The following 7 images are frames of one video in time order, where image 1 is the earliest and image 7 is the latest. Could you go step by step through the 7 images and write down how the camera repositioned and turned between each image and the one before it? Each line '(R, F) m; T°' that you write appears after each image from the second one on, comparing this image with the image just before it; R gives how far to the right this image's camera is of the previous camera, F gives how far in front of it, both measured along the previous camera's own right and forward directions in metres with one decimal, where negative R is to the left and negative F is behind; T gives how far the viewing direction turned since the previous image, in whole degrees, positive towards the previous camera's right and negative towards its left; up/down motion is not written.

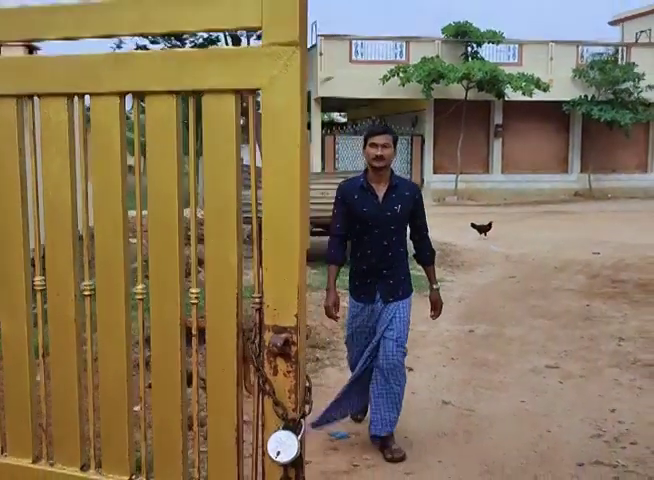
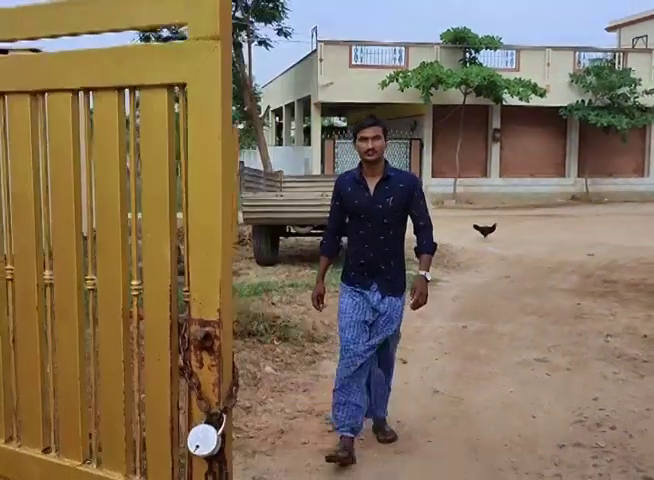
(0.0, -0.3) m; 0°
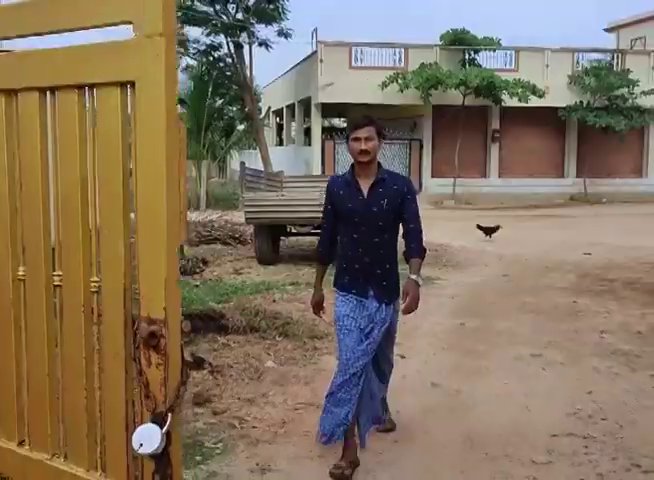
(0.0, -0.2) m; 0°
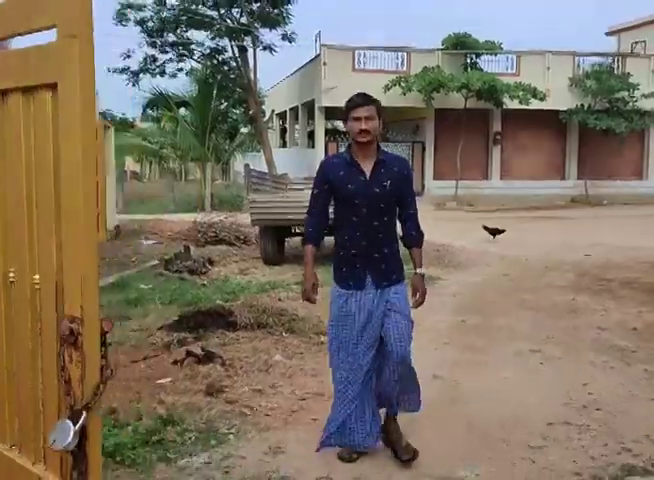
(0.0, -0.3) m; 0°
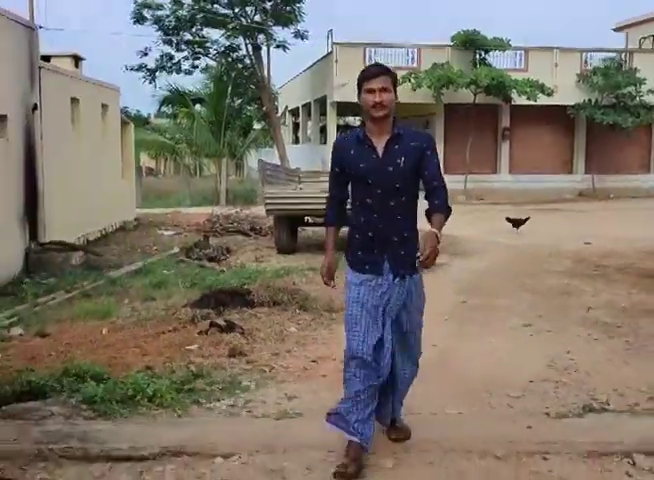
(0.0, -0.7) m; -1°
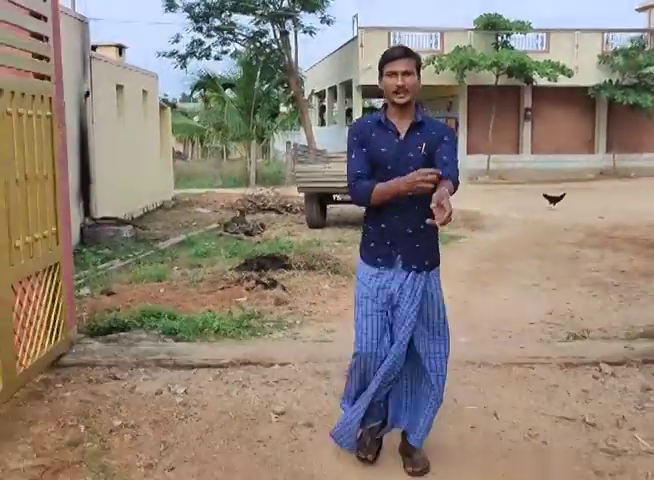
(0.0, -1.0) m; -2°
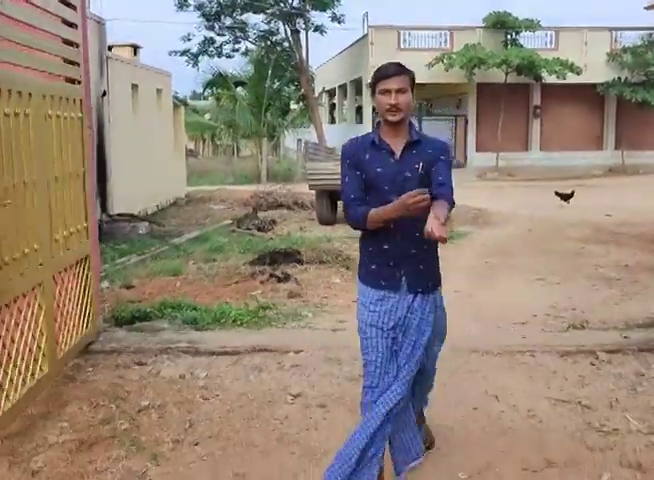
(0.0, -0.3) m; -1°
